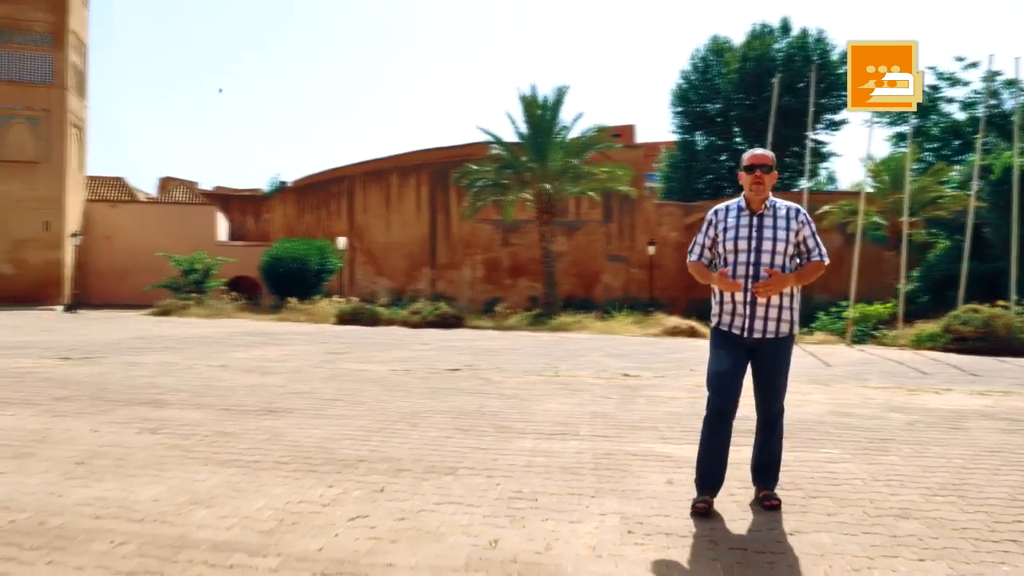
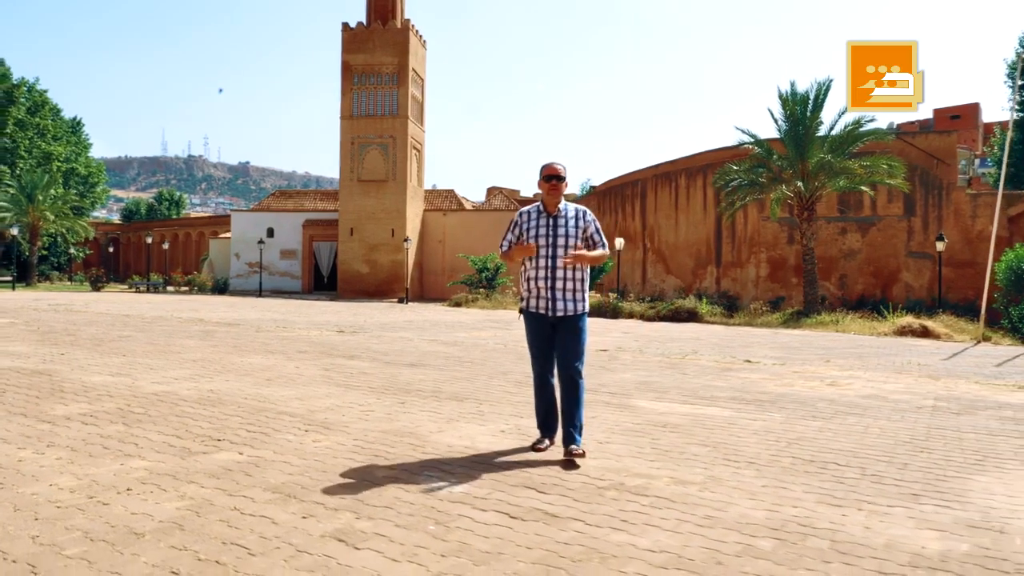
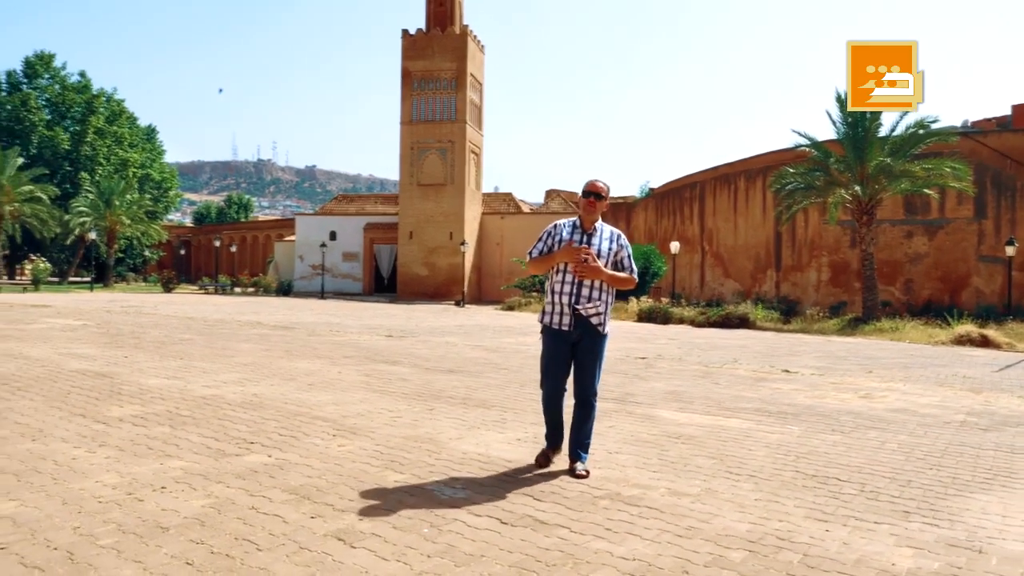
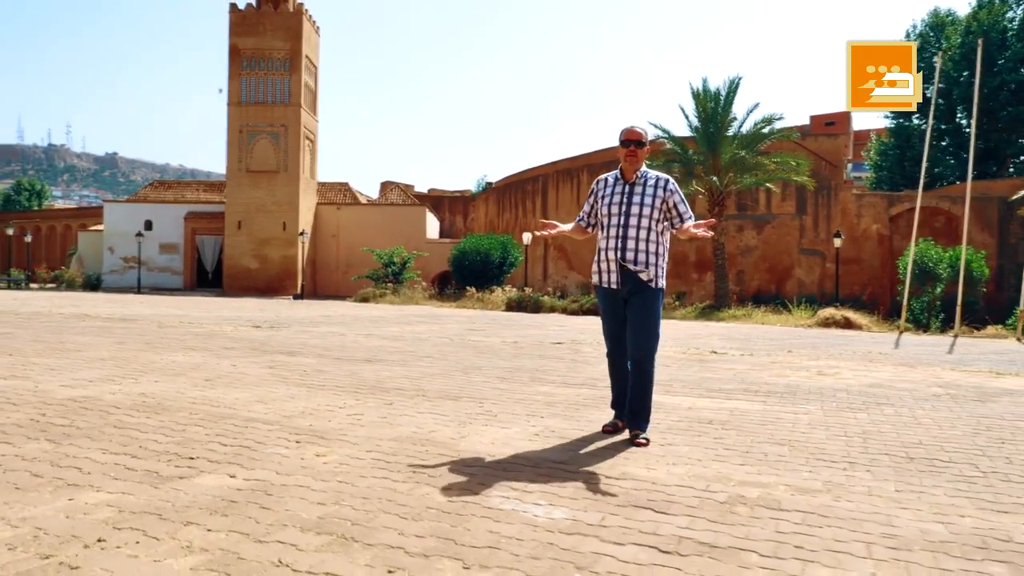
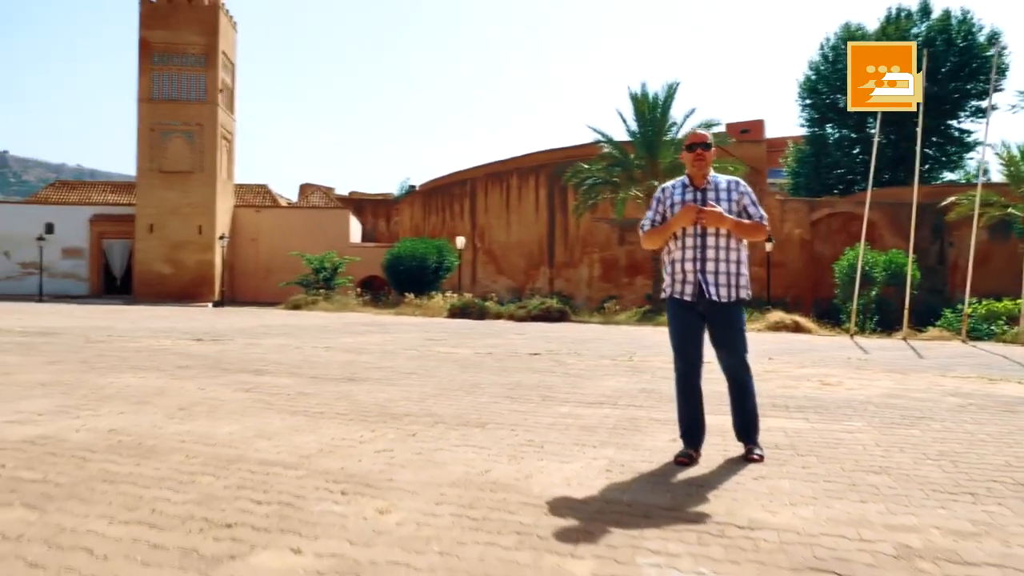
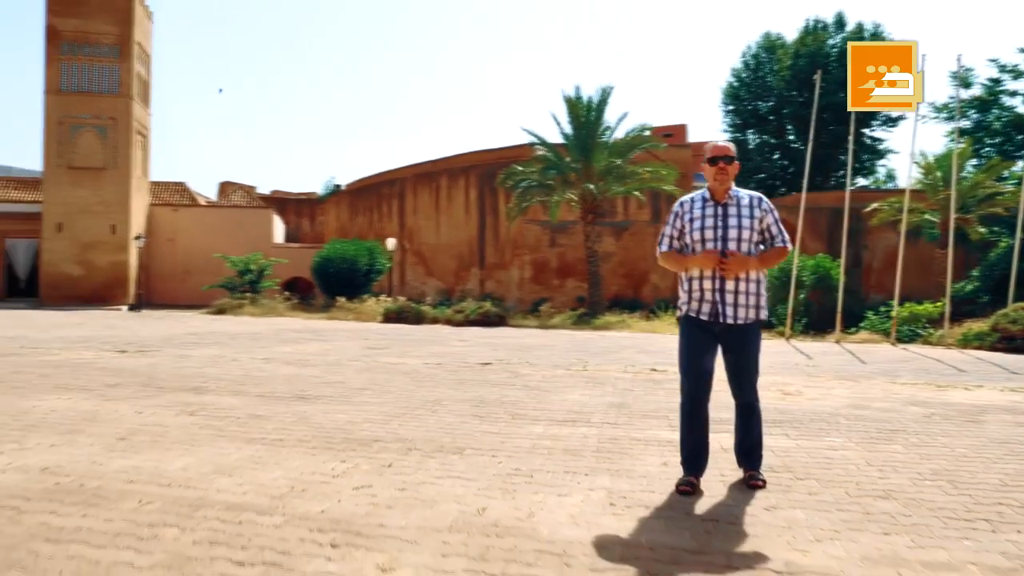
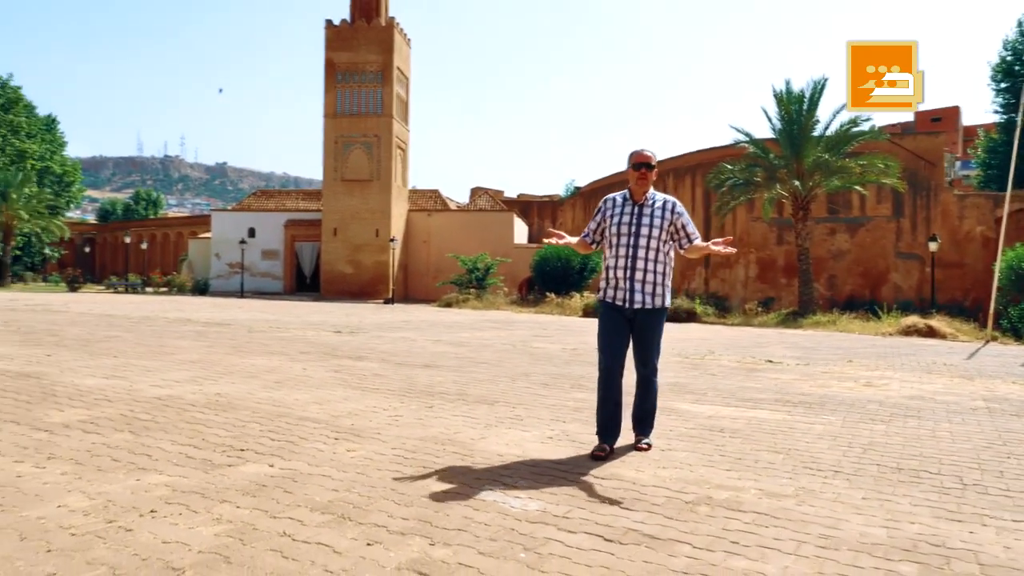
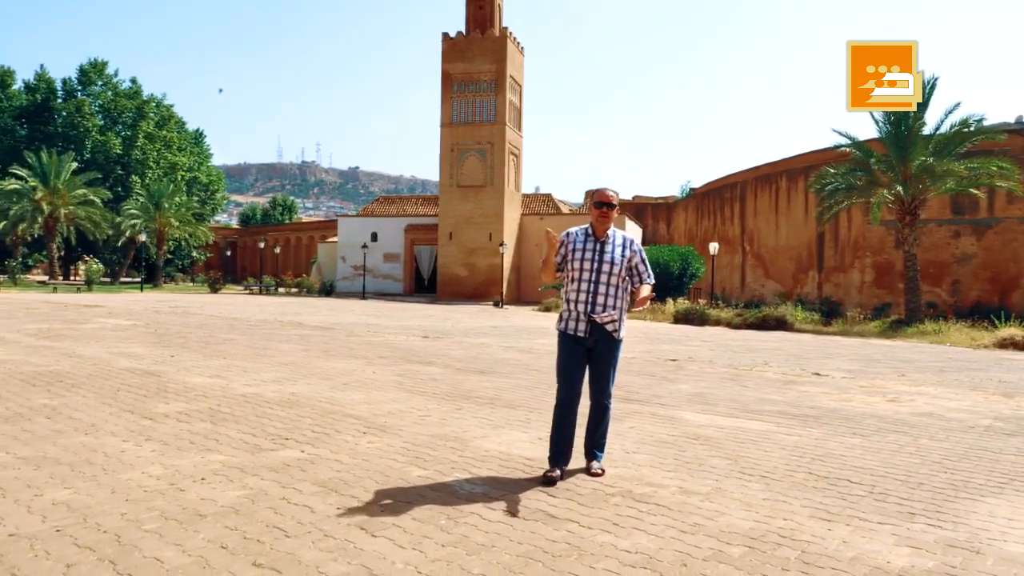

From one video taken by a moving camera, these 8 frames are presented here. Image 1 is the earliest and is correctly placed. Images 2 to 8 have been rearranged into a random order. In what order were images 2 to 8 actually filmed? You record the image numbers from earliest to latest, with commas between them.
6, 5, 4, 7, 2, 3, 8
